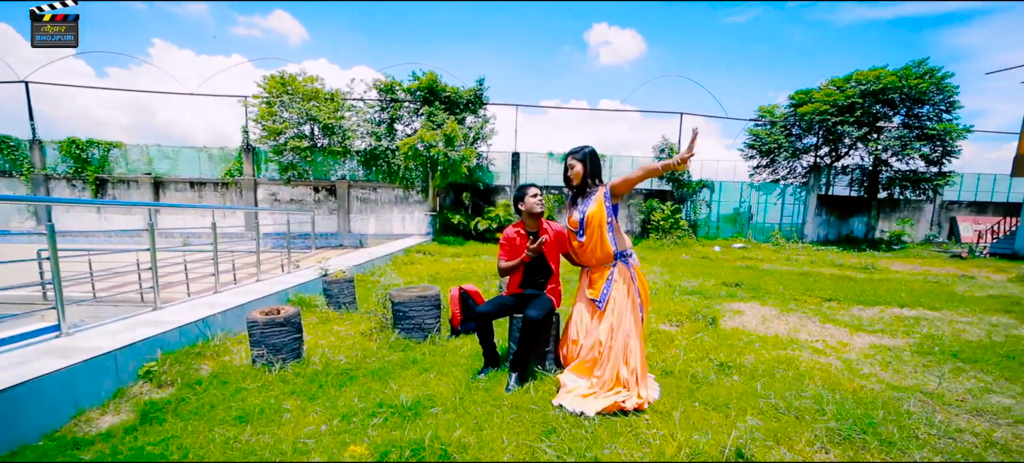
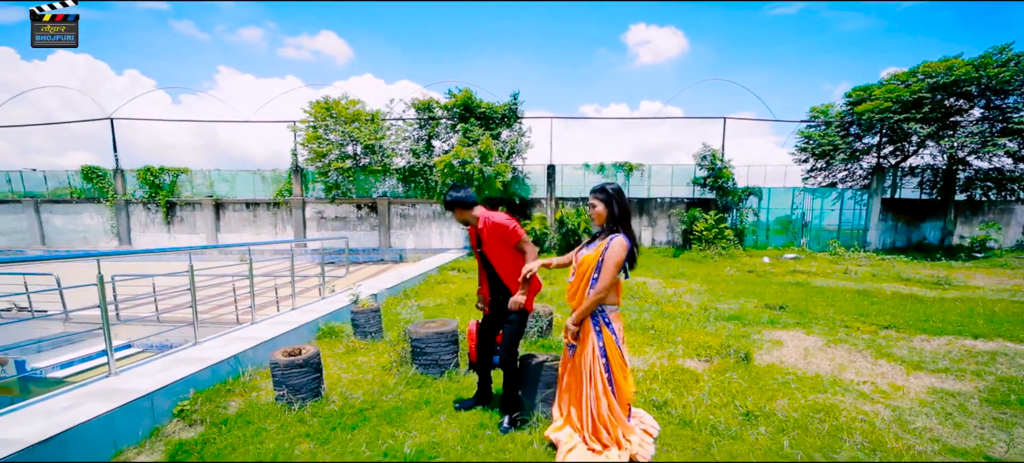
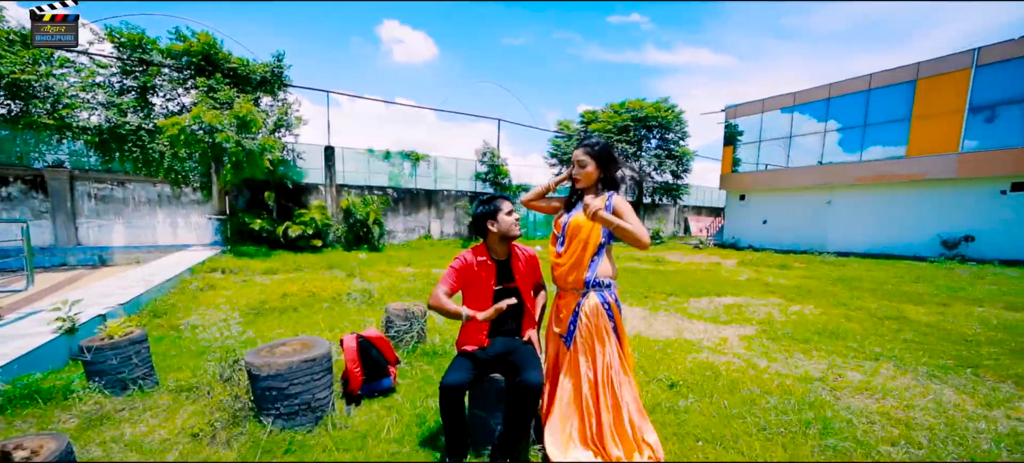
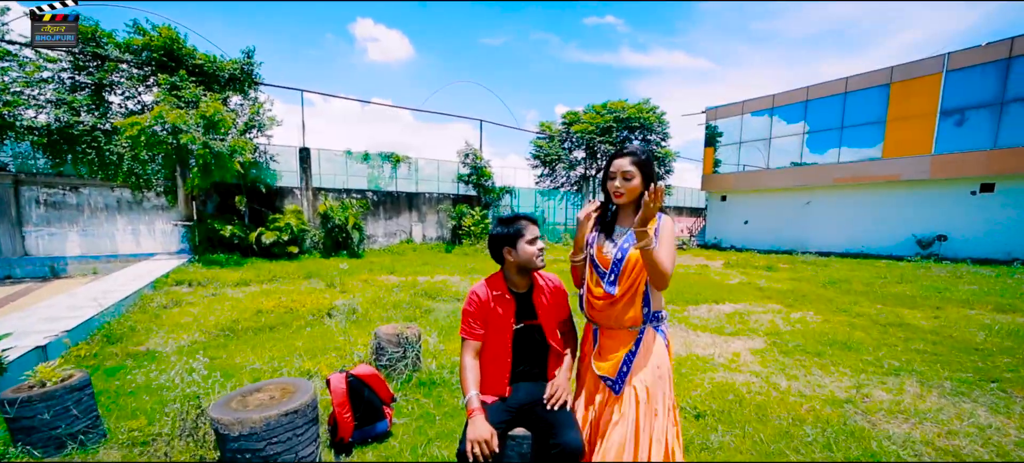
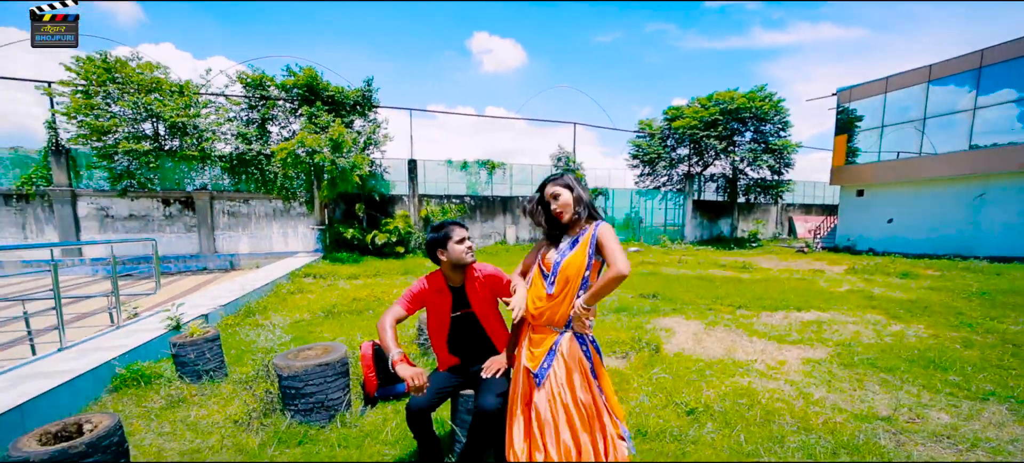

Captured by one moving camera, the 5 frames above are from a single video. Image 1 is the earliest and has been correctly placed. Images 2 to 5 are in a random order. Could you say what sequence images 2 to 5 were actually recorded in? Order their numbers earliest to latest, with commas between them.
3, 4, 5, 2
